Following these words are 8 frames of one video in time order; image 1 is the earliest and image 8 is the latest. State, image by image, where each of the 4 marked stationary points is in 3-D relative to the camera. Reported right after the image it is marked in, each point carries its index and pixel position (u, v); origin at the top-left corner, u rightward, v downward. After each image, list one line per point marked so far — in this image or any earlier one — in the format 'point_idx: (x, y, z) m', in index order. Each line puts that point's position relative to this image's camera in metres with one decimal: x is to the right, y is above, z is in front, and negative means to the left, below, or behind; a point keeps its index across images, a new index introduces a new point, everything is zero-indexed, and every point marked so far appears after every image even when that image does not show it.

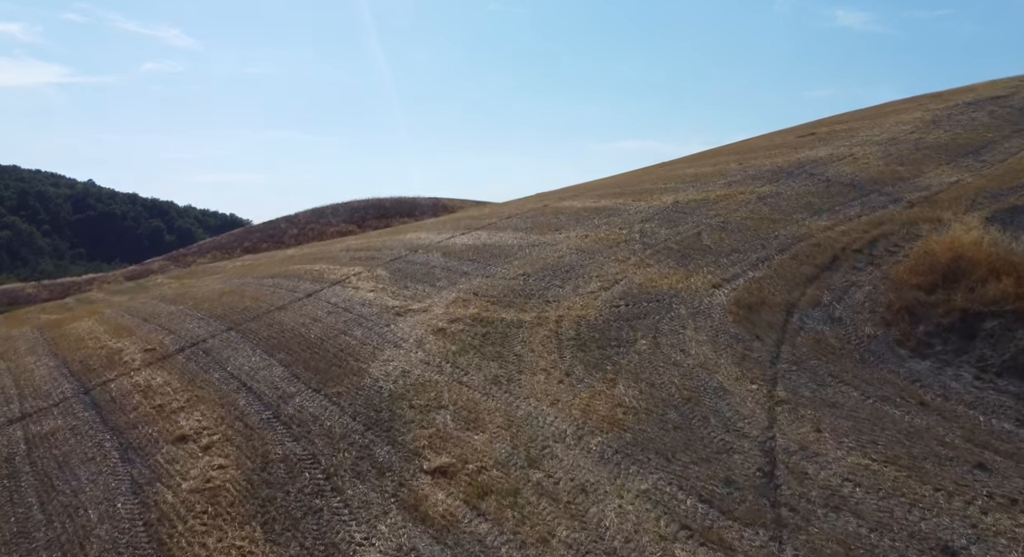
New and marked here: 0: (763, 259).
0: (+5.5, +0.4, +12.0) m
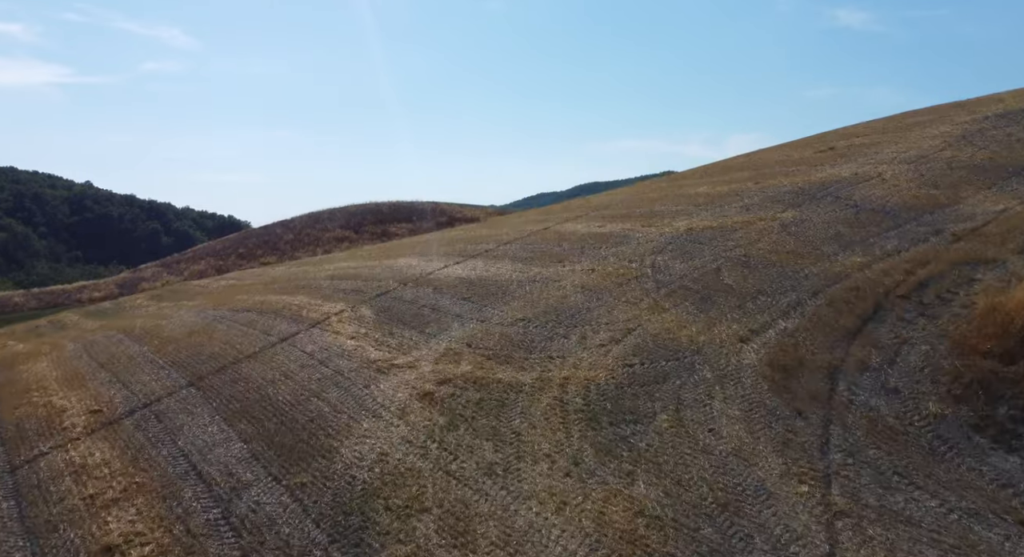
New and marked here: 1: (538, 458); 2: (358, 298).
0: (+5.5, -0.5, +10.6) m
1: (+0.4, -2.4, +7.4) m
2: (-4.0, -0.5, +14.1) m
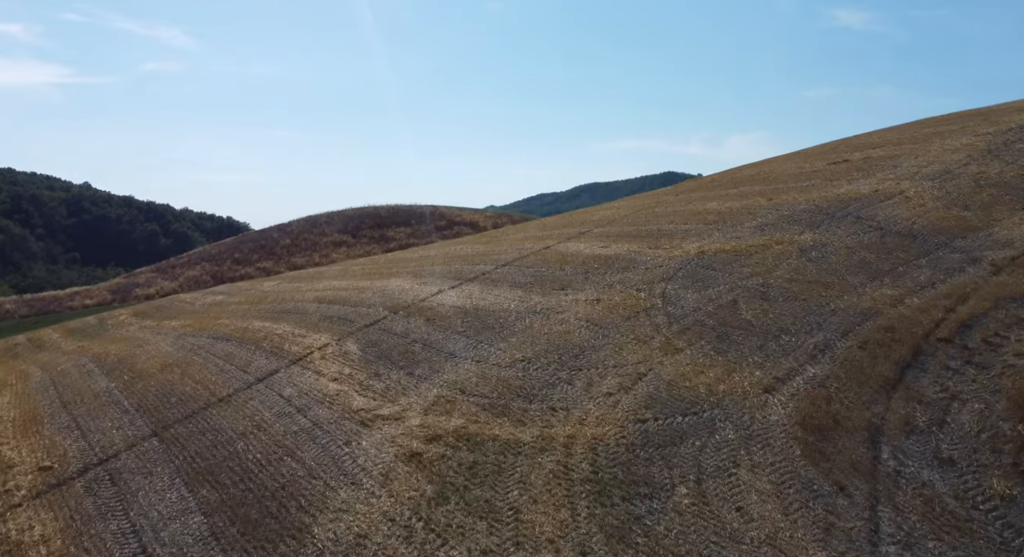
0: (+5.5, -1.2, +9.5) m
1: (+0.3, -3.1, +6.4) m
2: (-4.1, -1.2, +13.1) m
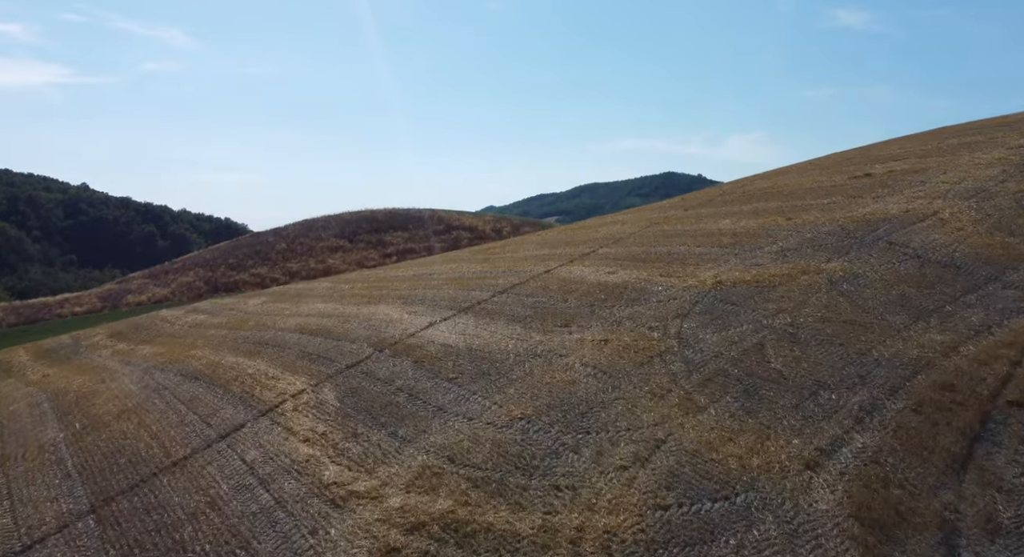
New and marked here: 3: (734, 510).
0: (+5.4, -2.0, +8.2) m
1: (+0.3, -3.9, +5.1) m
2: (-4.1, -2.0, +11.7) m
3: (+2.8, -2.9, +6.9) m
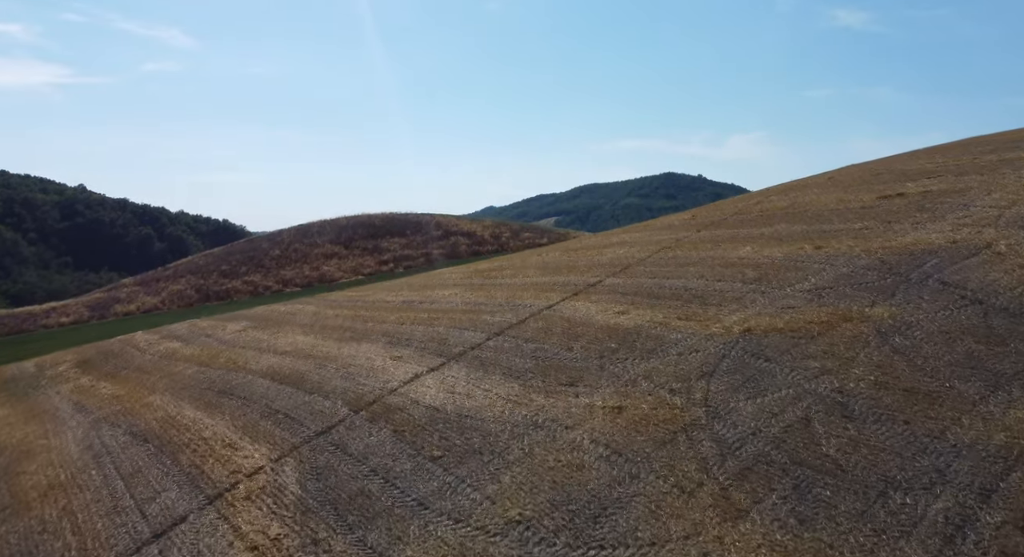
0: (+5.4, -3.0, +6.5) m
1: (+0.2, -4.9, +3.4) m
2: (-4.2, -3.0, +10.0) m
3: (+2.7, -3.9, +5.2) m
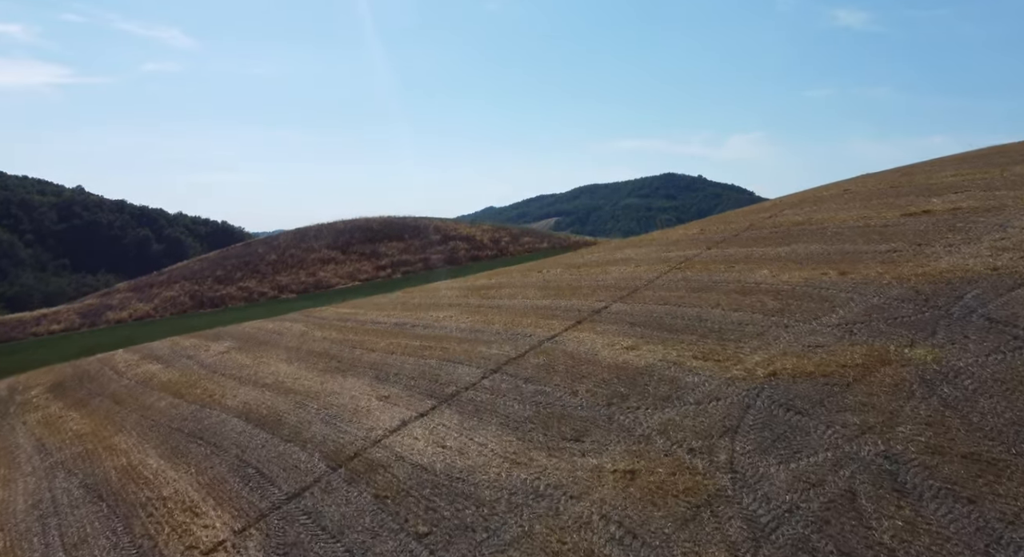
0: (+5.3, -3.6, +5.3) m
1: (+0.2, -5.5, +2.2) m
2: (-4.2, -3.7, +8.8) m
3: (+2.7, -4.6, +4.0) m
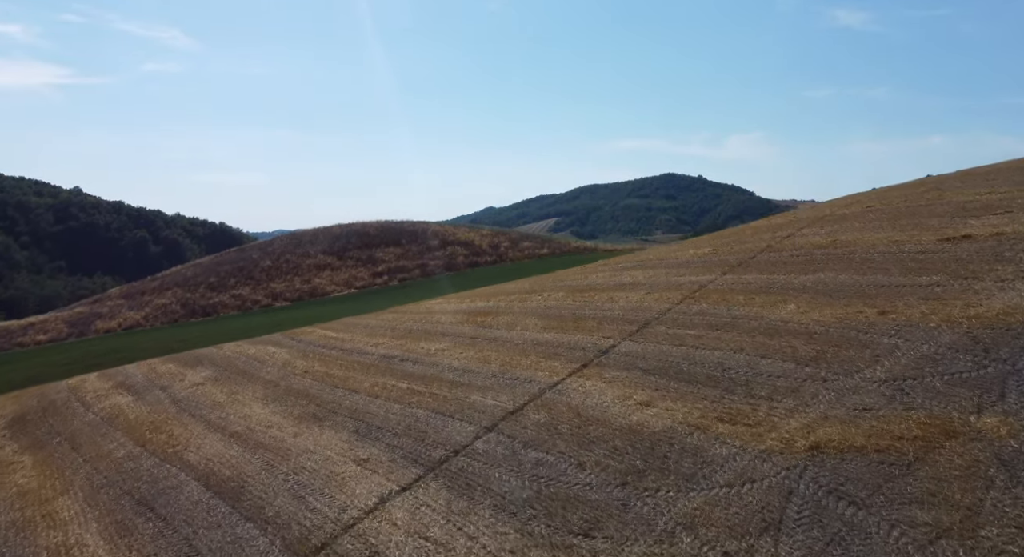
0: (+5.3, -4.5, +3.8) m
1: (+0.1, -6.4, +0.7) m
2: (-4.3, -4.5, +7.3) m
3: (+2.7, -5.4, +2.5) m
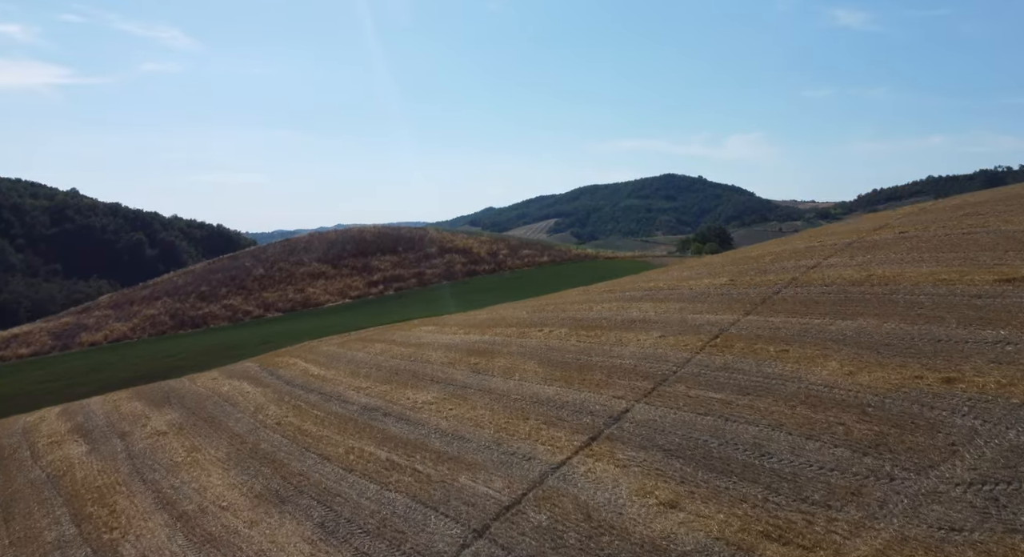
0: (+5.2, -5.7, +1.9) m
1: (+0.1, -7.6, -1.3) m
2: (-4.3, -5.7, +5.4) m
3: (+2.6, -6.6, +0.6) m
